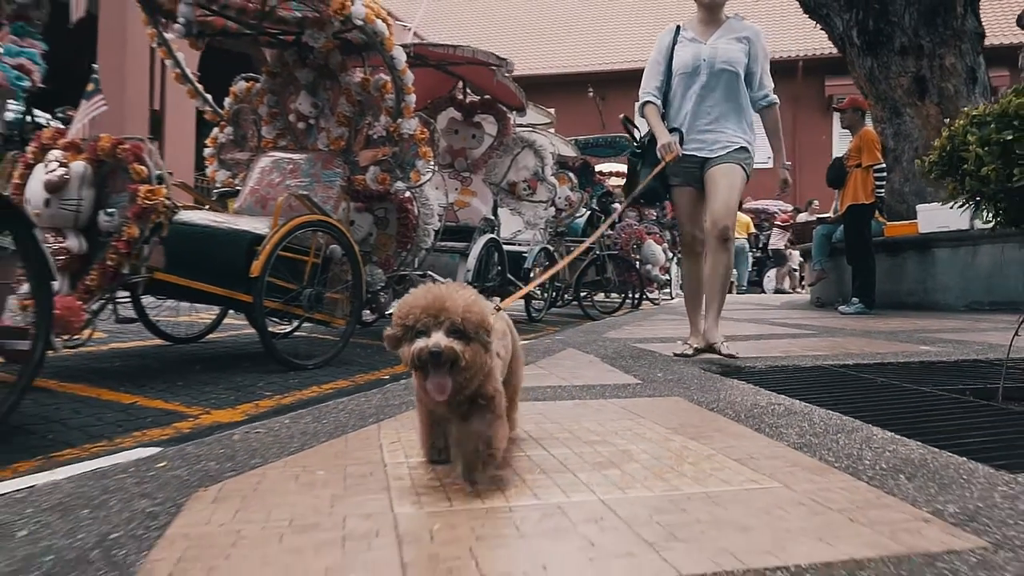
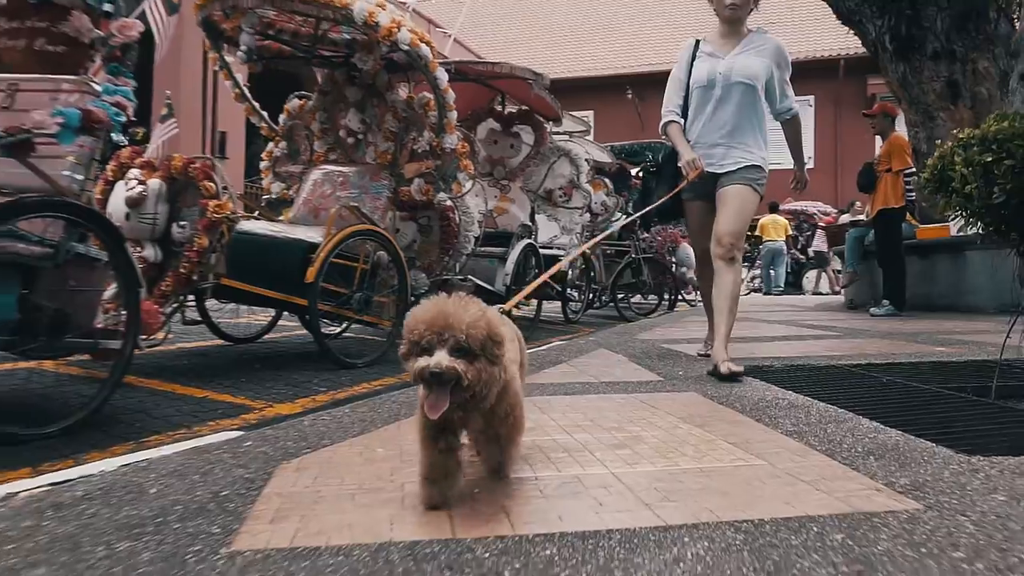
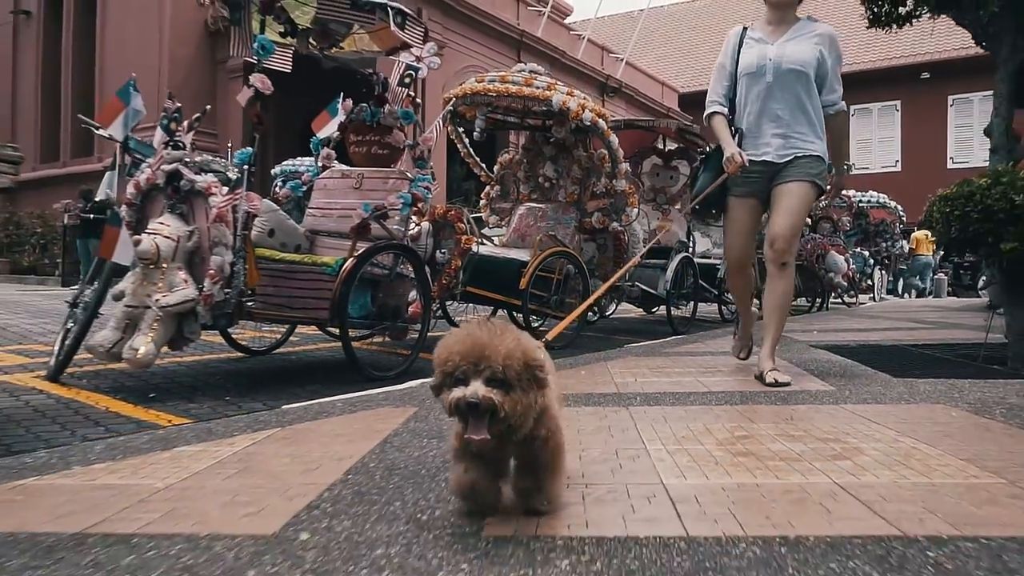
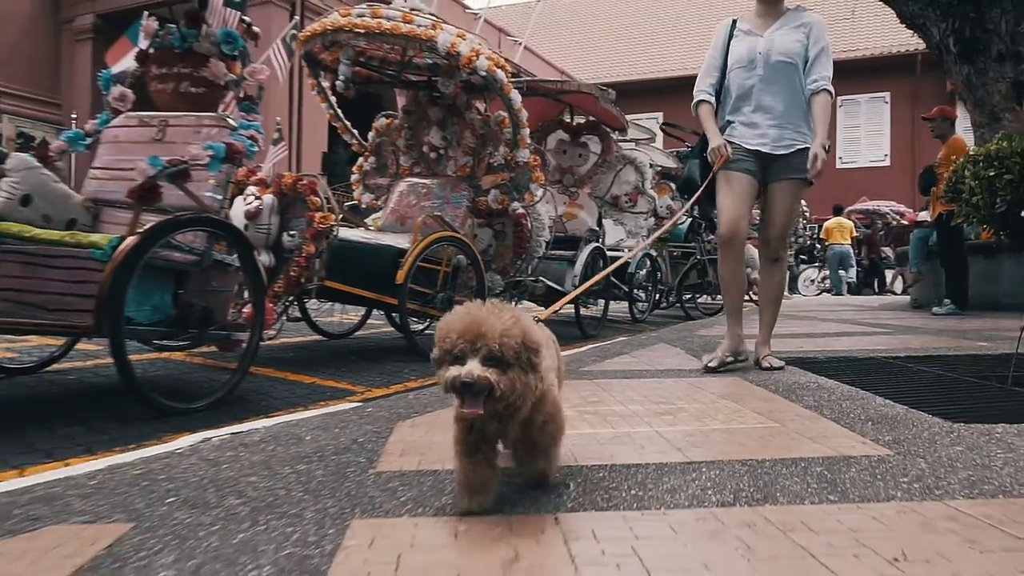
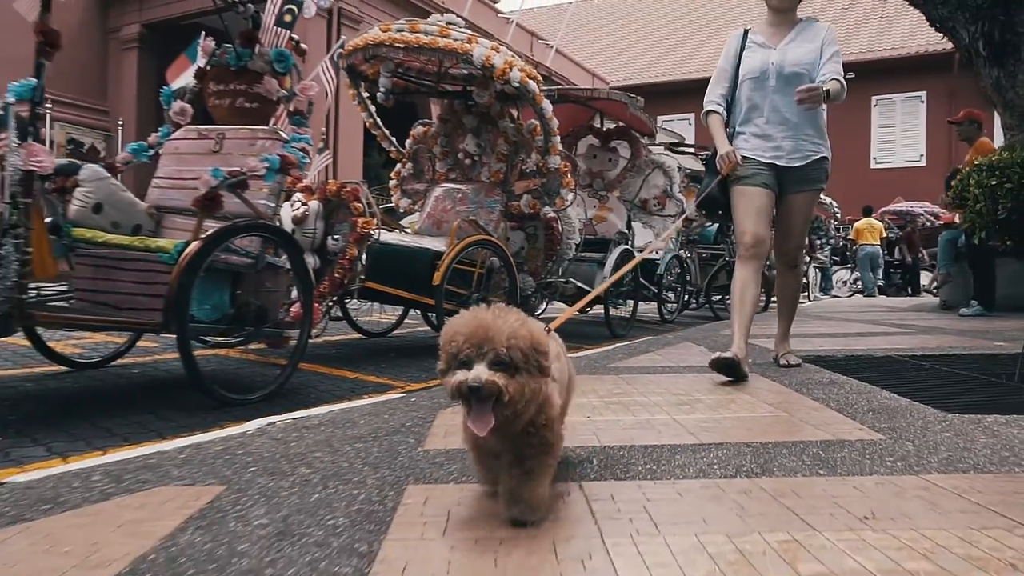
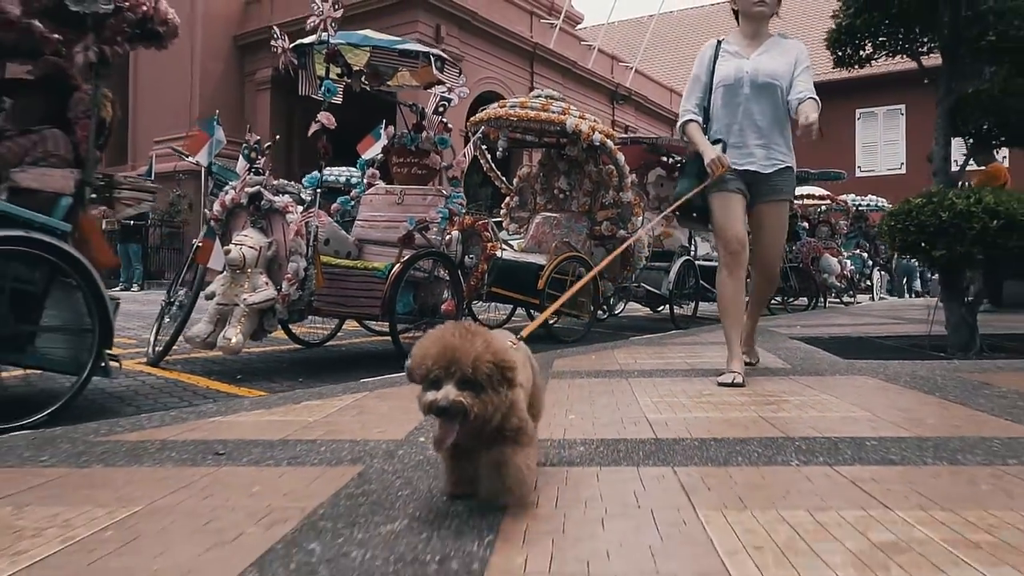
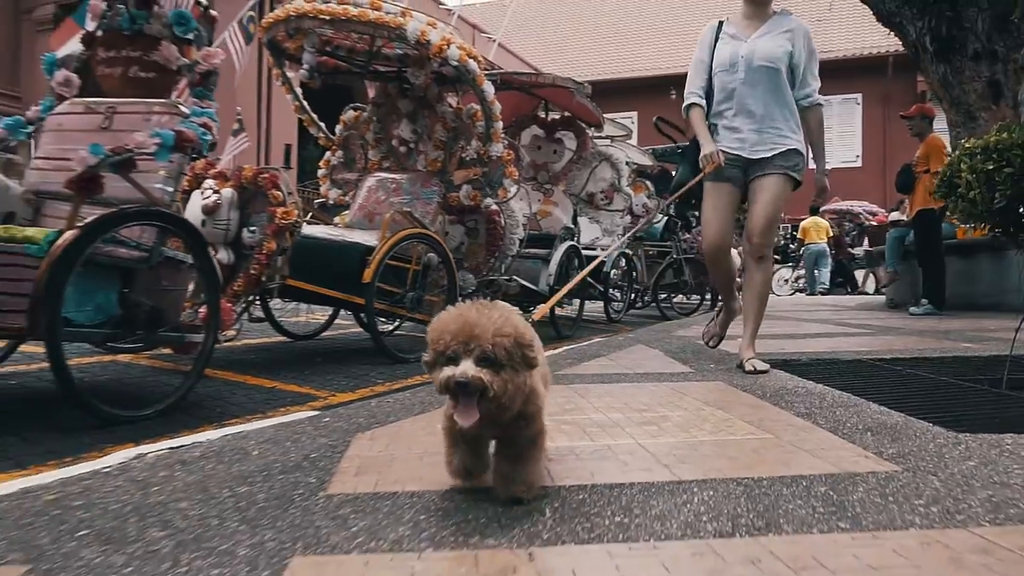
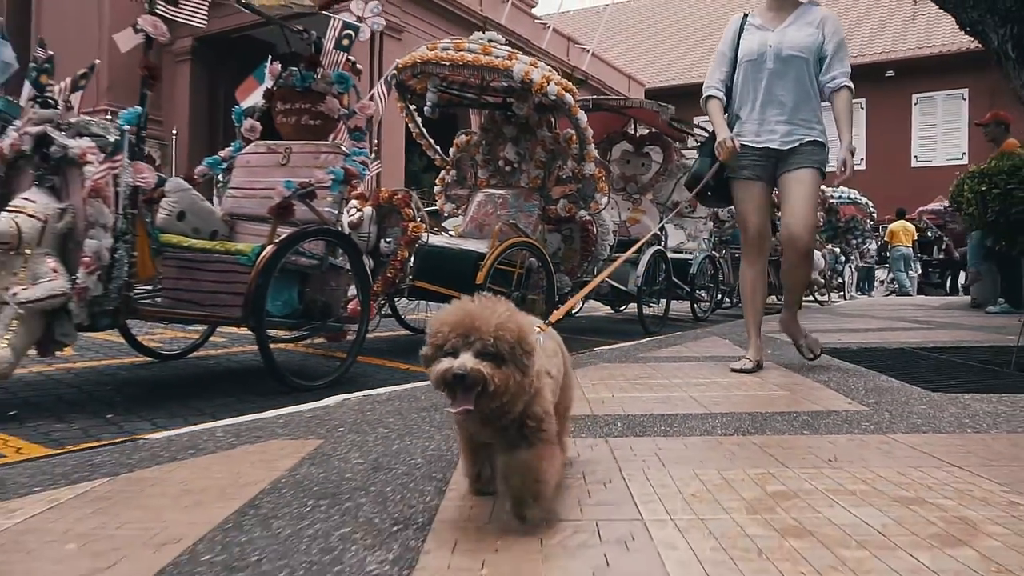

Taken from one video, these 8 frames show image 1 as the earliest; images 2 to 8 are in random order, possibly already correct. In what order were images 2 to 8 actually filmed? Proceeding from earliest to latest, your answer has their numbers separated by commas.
2, 7, 4, 5, 8, 3, 6
